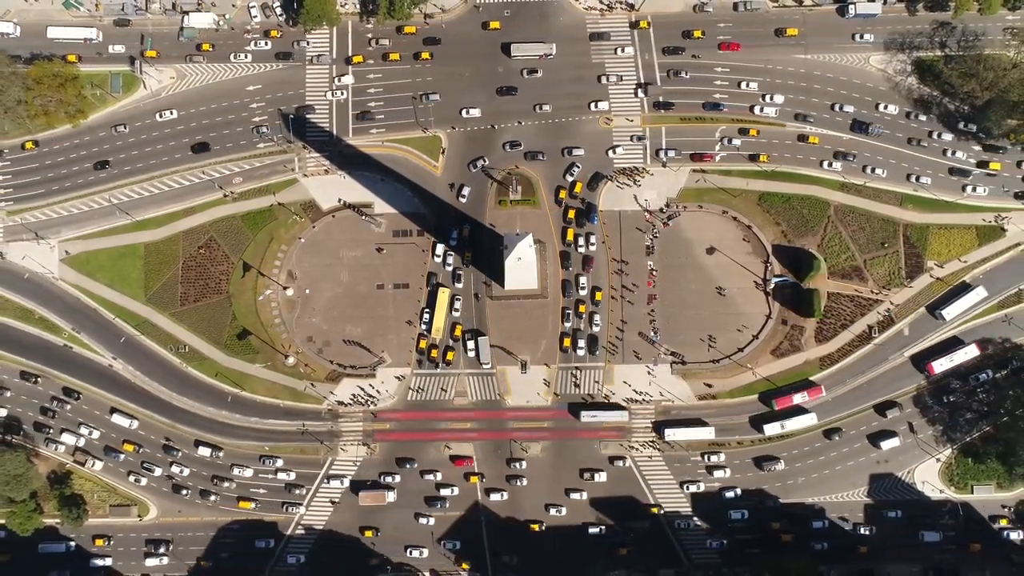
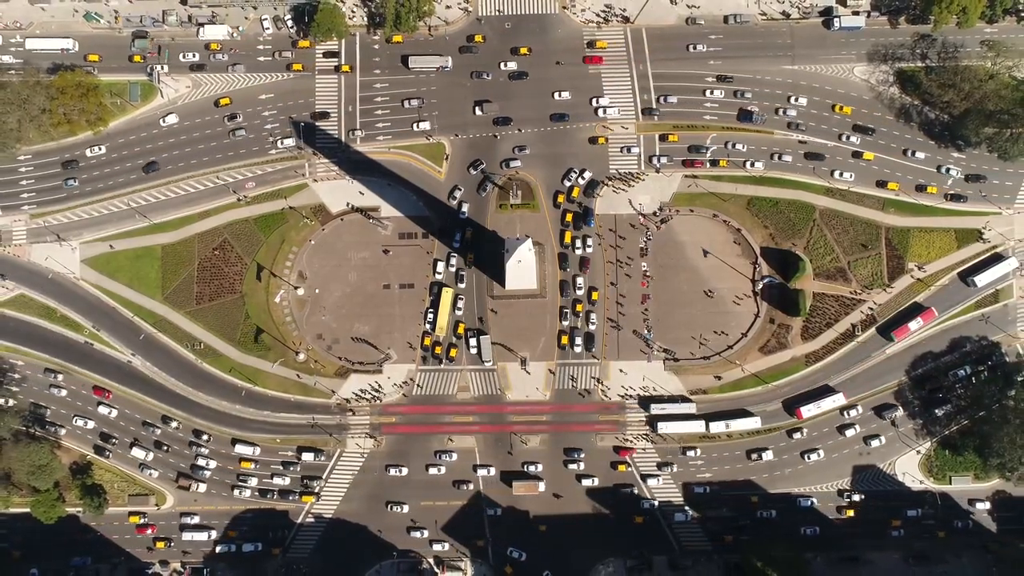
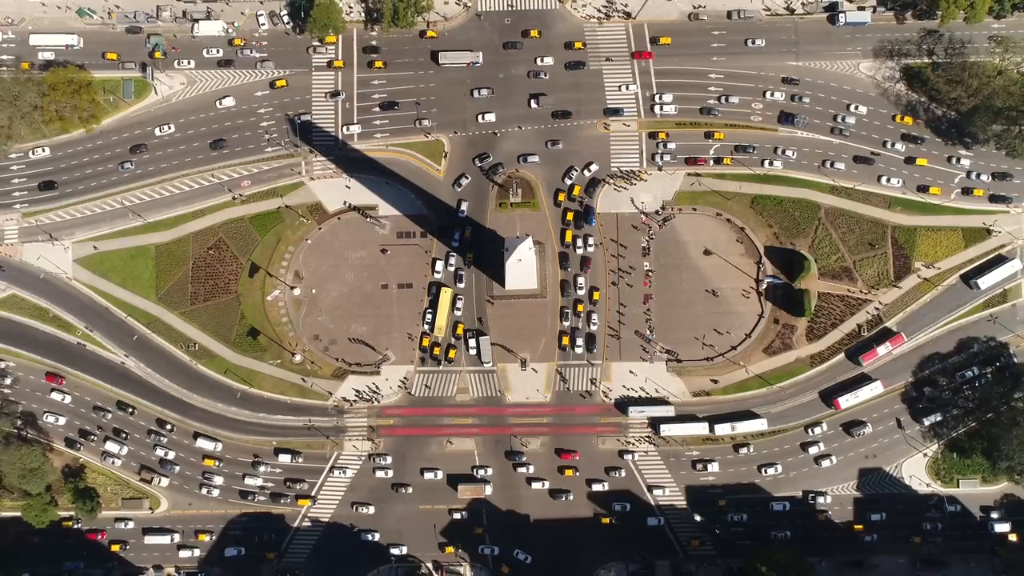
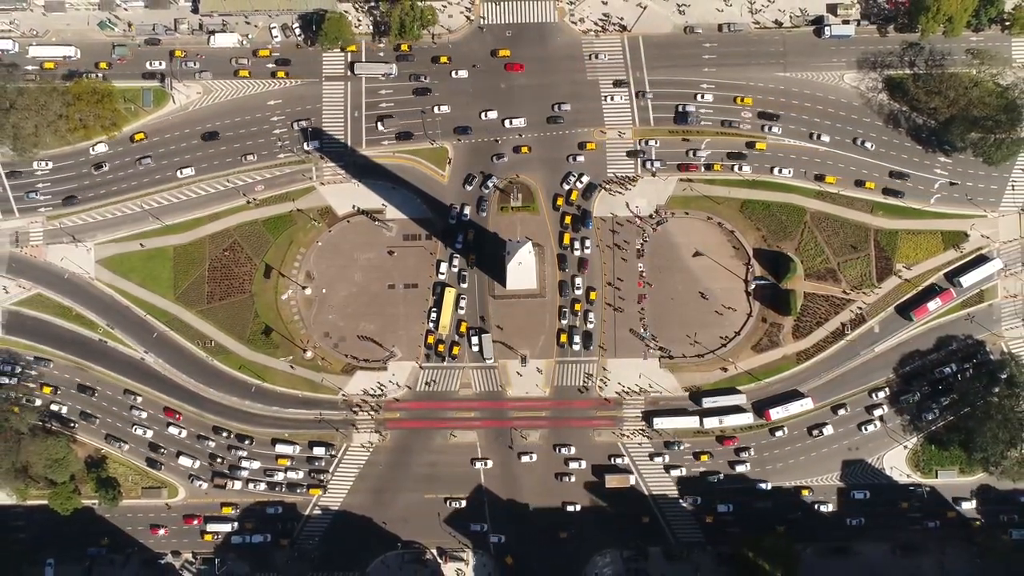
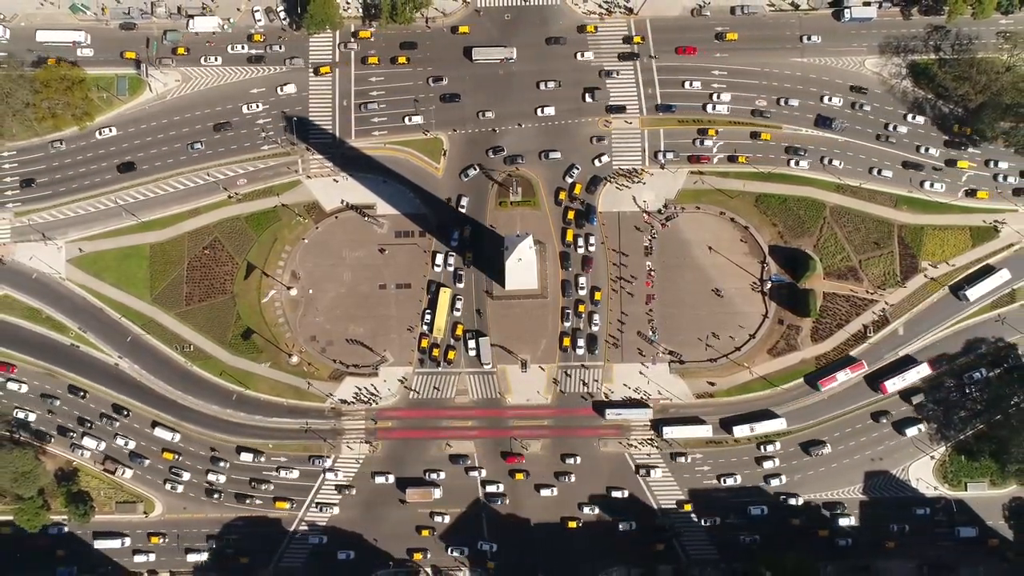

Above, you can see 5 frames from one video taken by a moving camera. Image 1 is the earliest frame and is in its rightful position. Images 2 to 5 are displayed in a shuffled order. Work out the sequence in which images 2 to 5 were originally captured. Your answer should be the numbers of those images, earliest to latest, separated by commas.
5, 3, 2, 4
